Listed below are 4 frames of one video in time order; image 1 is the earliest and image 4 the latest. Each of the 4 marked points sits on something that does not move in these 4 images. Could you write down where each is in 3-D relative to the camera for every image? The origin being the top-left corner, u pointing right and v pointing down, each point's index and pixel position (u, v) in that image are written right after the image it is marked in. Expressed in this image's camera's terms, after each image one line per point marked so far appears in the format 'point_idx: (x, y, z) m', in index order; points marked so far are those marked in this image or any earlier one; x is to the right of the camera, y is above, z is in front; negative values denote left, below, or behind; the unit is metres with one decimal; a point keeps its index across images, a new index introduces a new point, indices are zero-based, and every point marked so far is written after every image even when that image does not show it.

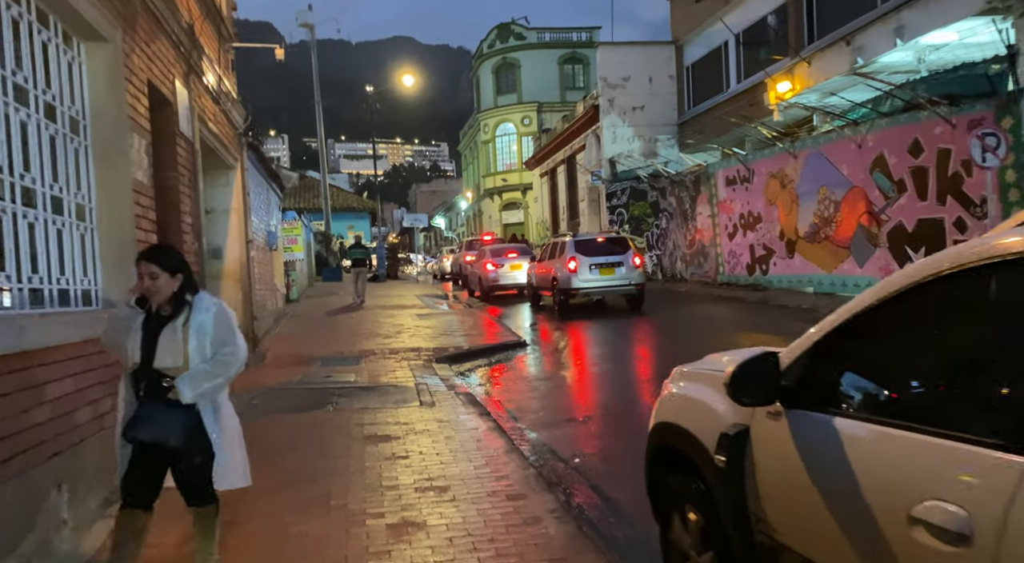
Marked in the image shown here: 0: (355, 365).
0: (-1.9, -1.1, +11.1) m
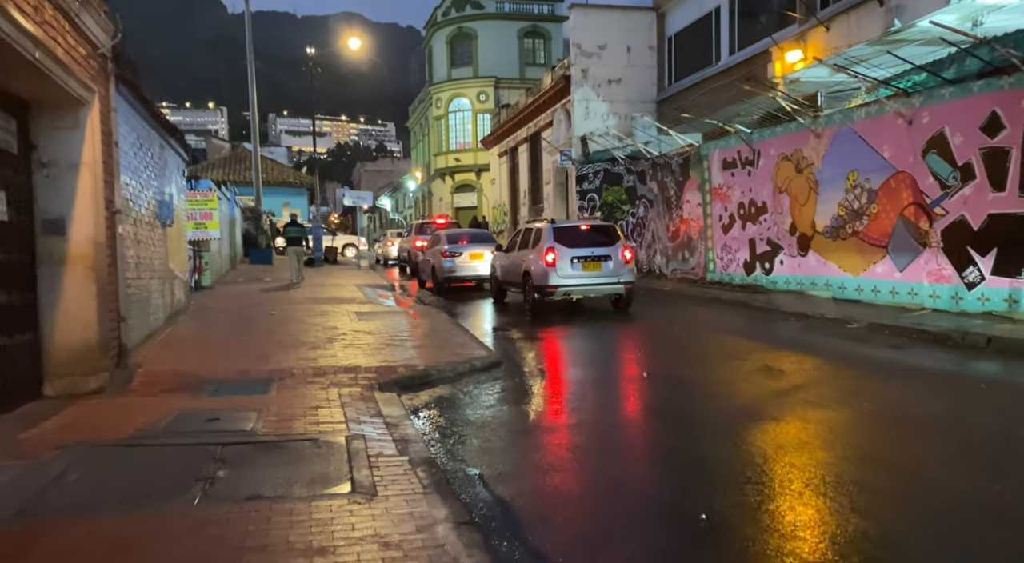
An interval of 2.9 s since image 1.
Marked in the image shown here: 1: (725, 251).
0: (-2.1, -1.1, +7.8) m
1: (+4.4, +0.6, +18.4) m
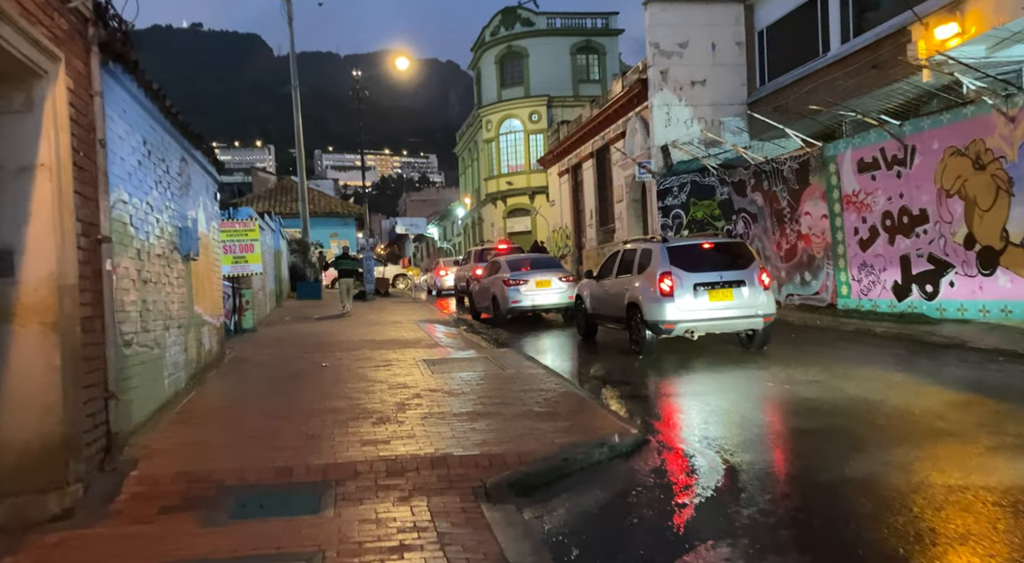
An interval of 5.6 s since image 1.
0: (-1.0, -1.4, +4.8) m
1: (+5.9, +0.2, +15.1) m
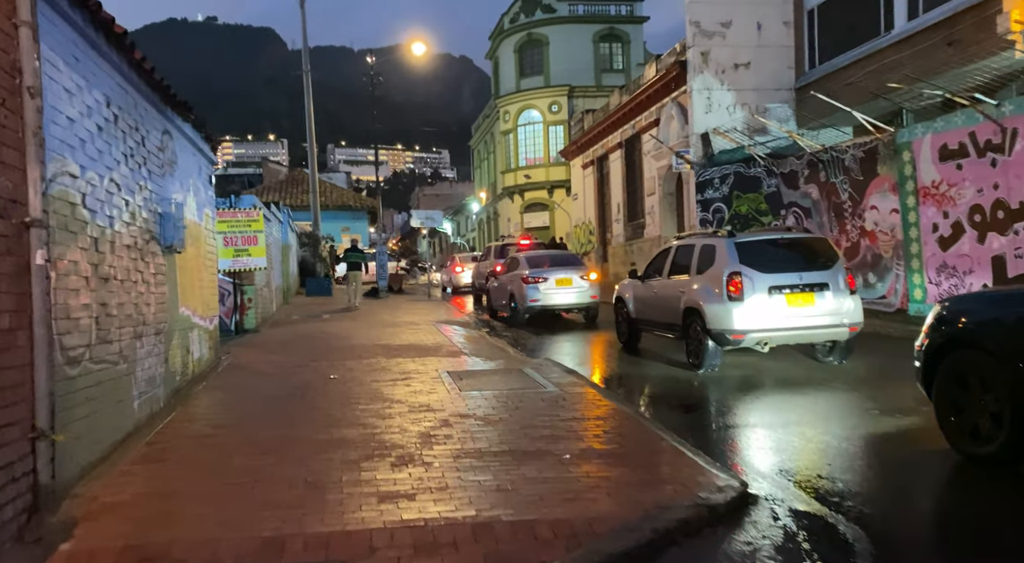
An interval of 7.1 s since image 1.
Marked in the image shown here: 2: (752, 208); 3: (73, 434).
0: (-0.7, -1.4, +3.1) m
1: (+6.4, +0.1, +13.3) m
2: (+5.2, +1.6, +19.5) m
3: (-2.6, -0.9, +5.4) m
